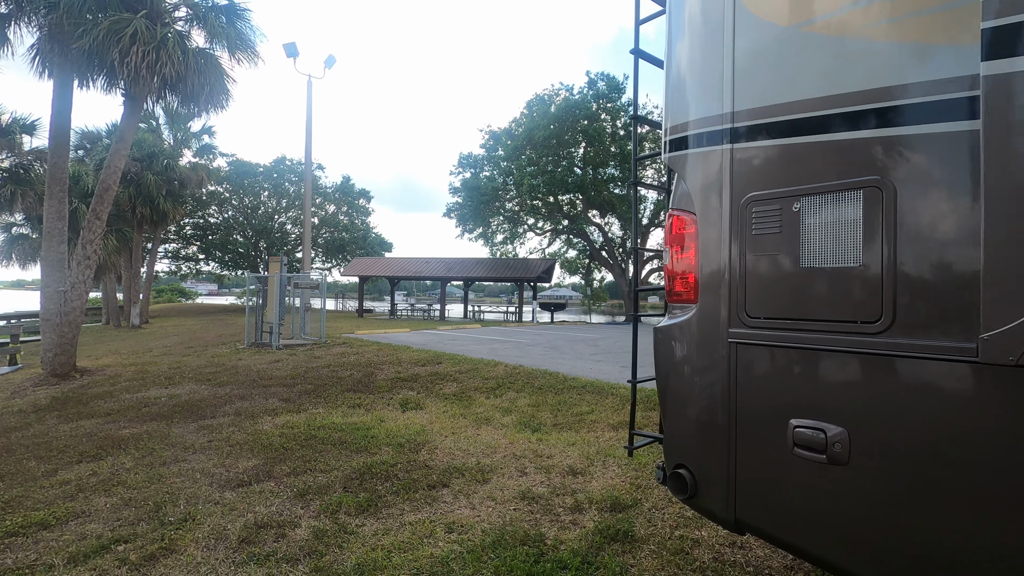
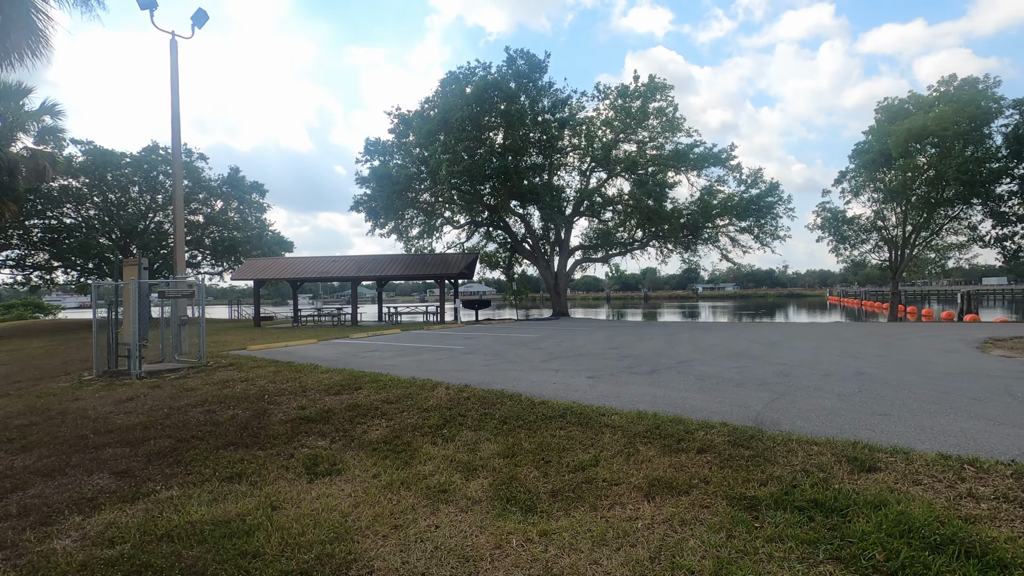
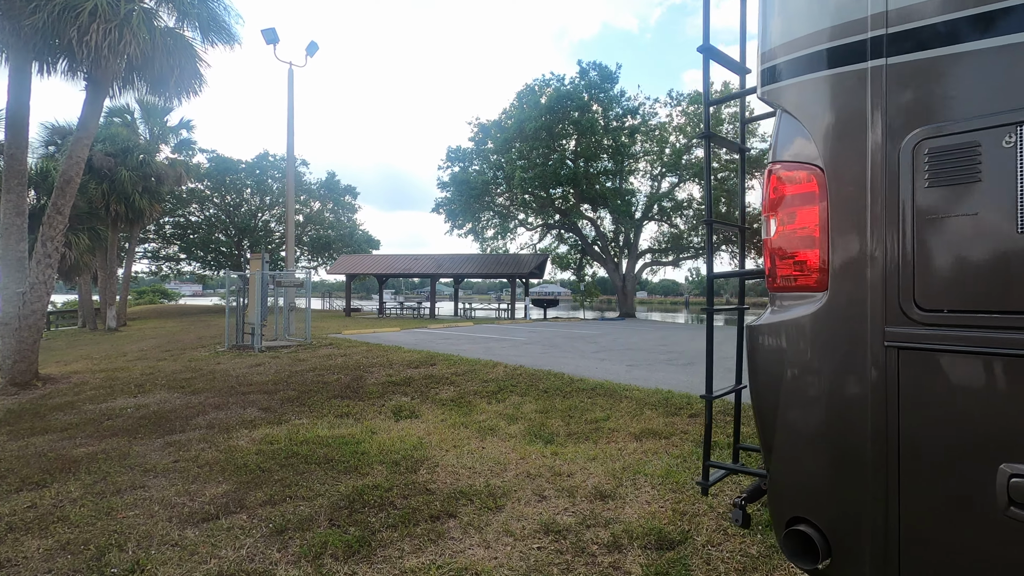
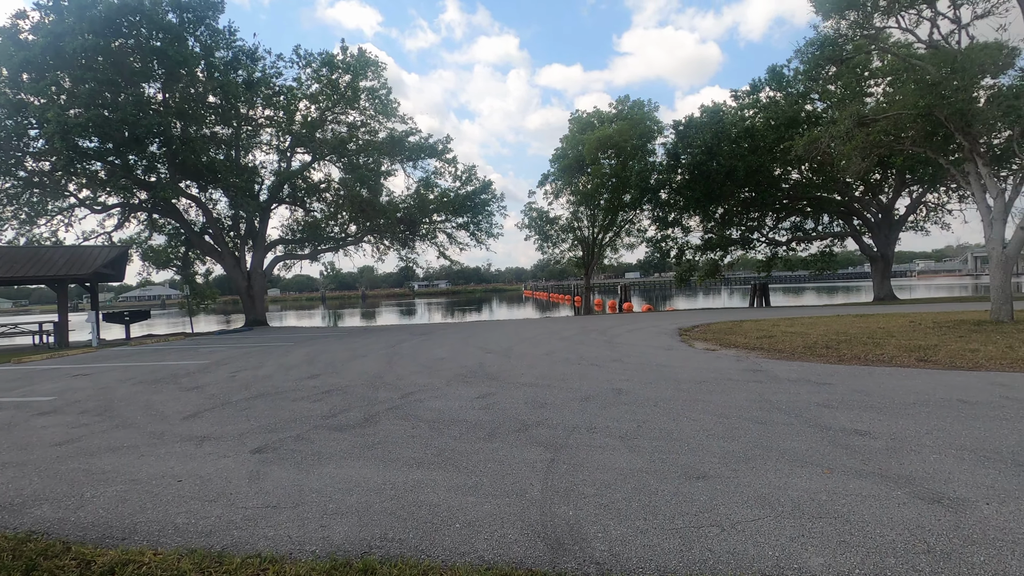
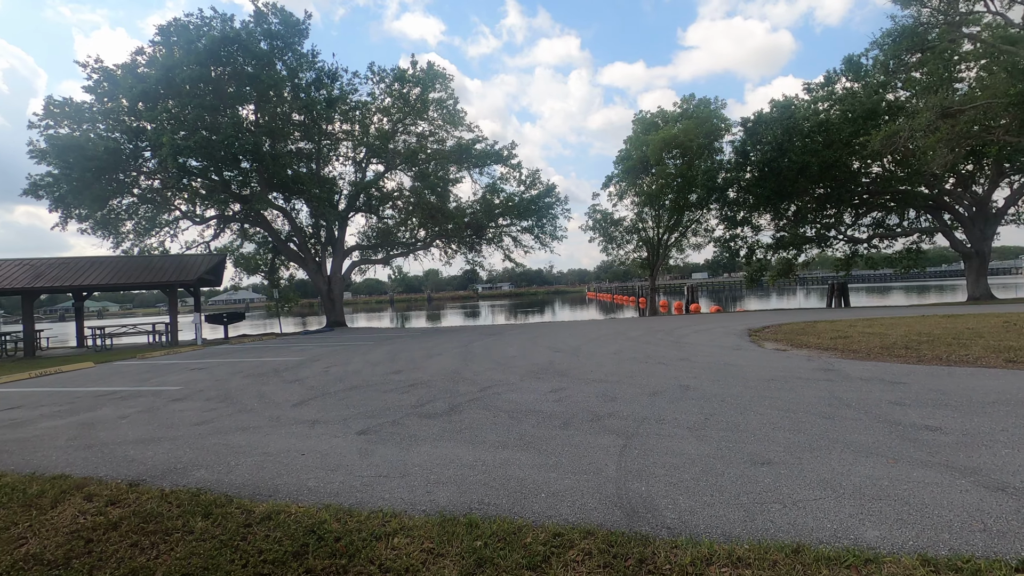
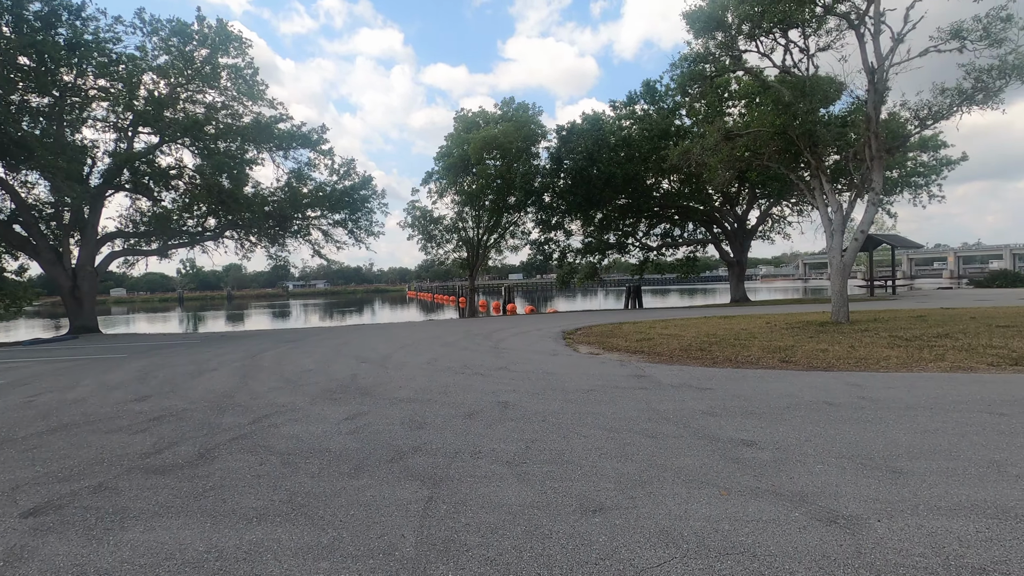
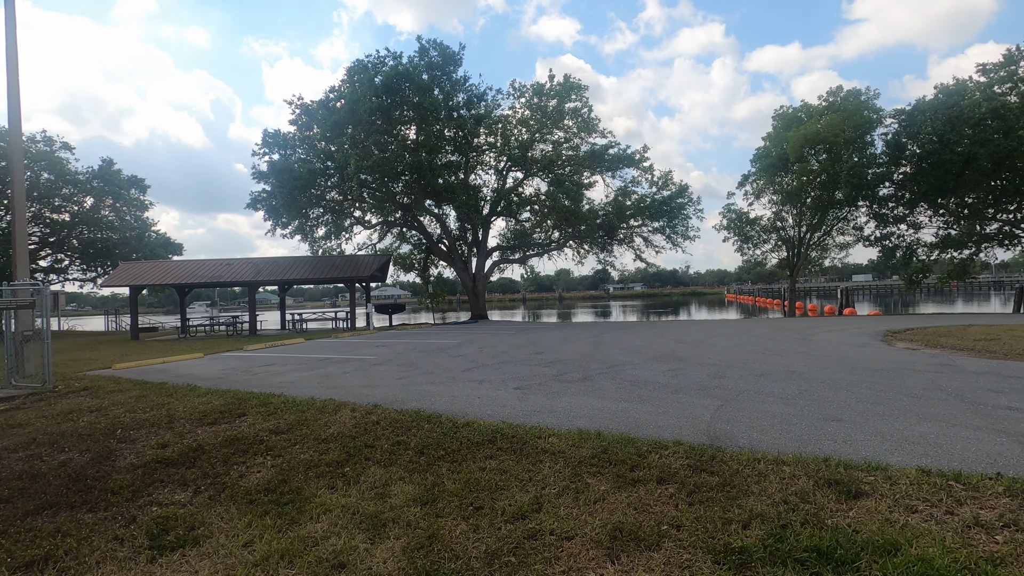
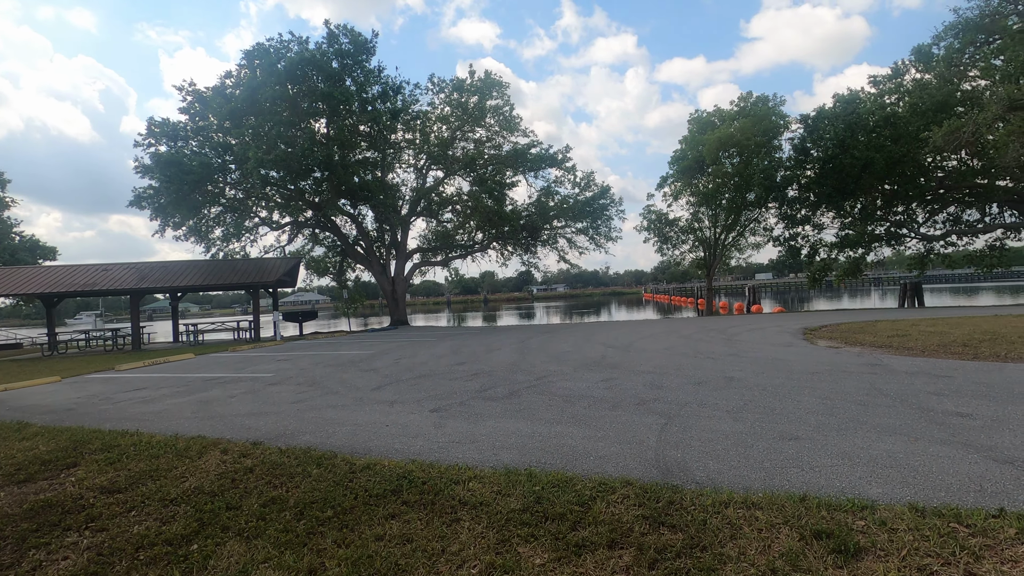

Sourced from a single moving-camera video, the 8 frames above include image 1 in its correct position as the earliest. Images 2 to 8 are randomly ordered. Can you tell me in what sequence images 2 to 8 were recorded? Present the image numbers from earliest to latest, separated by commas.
3, 2, 7, 8, 5, 4, 6
